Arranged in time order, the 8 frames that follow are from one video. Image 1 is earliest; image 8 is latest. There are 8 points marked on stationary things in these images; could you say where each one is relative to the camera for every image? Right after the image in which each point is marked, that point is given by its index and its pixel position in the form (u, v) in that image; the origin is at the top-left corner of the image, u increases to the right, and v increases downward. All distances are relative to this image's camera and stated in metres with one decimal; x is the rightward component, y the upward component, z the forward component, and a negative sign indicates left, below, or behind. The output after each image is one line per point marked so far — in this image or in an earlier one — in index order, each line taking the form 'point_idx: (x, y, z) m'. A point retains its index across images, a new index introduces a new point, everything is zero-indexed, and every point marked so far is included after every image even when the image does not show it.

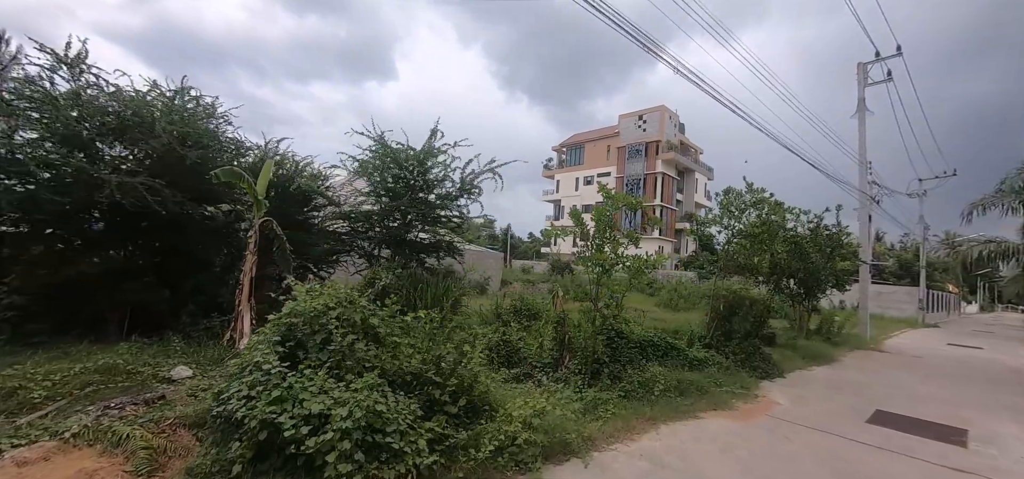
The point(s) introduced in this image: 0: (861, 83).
0: (+10.8, +4.8, +13.8) m
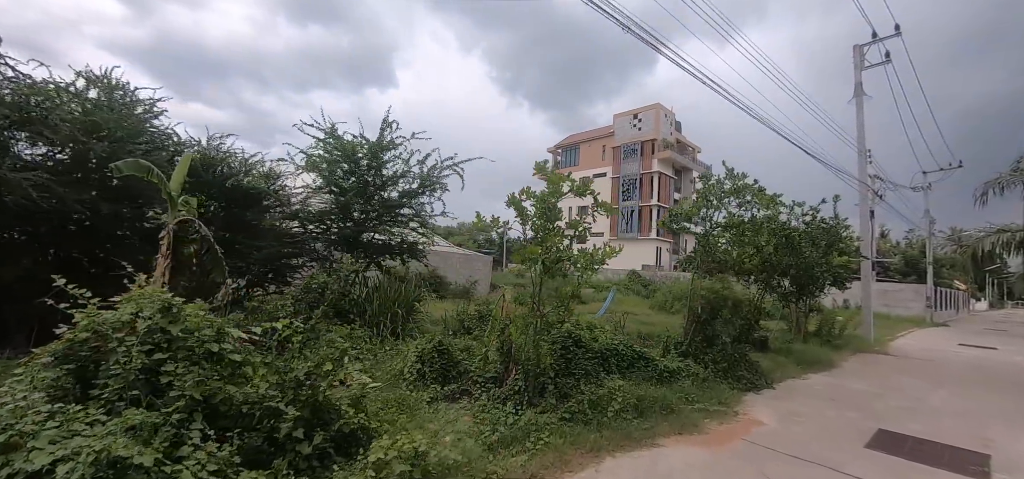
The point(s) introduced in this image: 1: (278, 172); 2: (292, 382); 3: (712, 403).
0: (+10.0, +5.0, +12.9) m
1: (-4.8, +1.3, +9.2) m
2: (-1.5, -0.9, +2.9) m
3: (+2.2, -1.8, +5.0) m
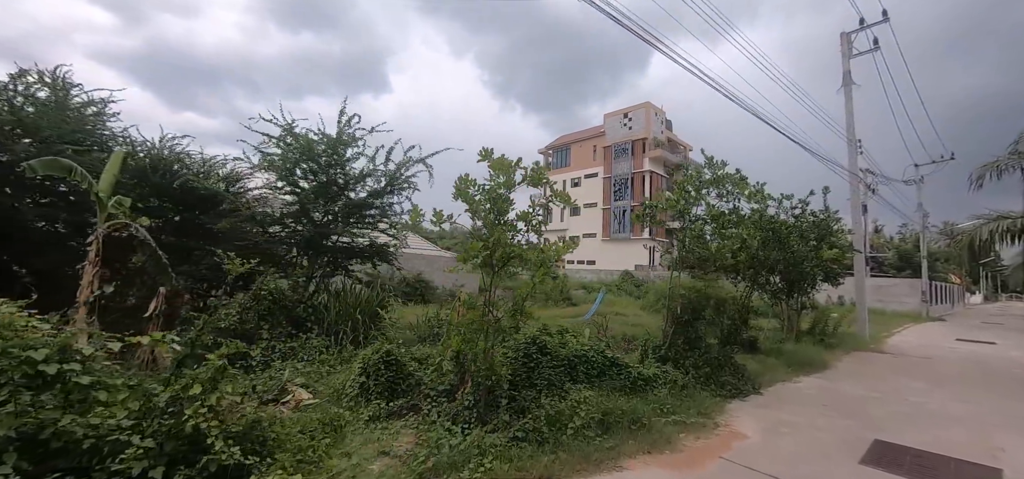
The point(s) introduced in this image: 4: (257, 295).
0: (+9.4, +5.2, +12.5) m
1: (-5.4, +1.2, +8.7) m
2: (-1.9, -0.9, +2.4) m
3: (+1.8, -1.7, +4.4) m
4: (-3.8, -0.8, +6.7) m
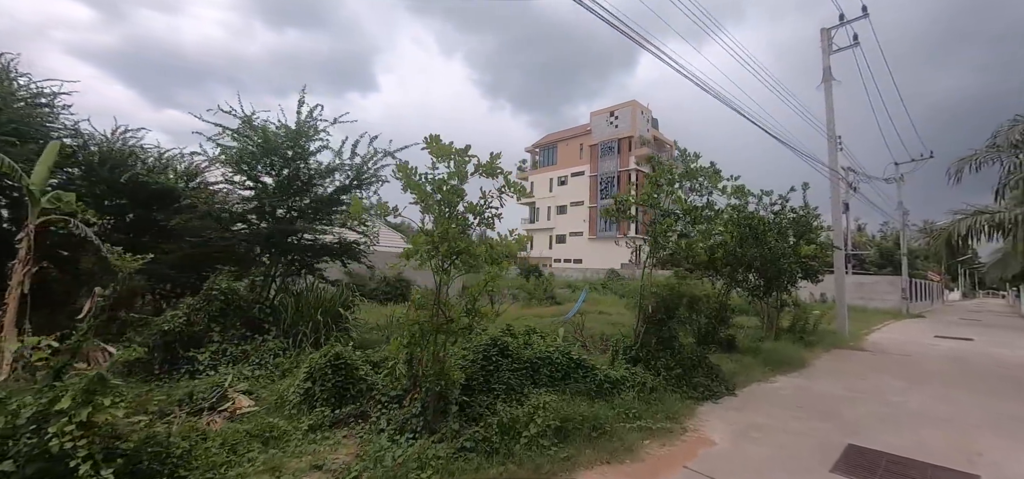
0: (+8.7, +5.3, +12.5) m
1: (-5.9, +1.3, +8.3) m
2: (-2.3, -0.9, +2.1) m
3: (+1.3, -1.7, +4.2) m
4: (-4.3, -0.8, +6.3) m
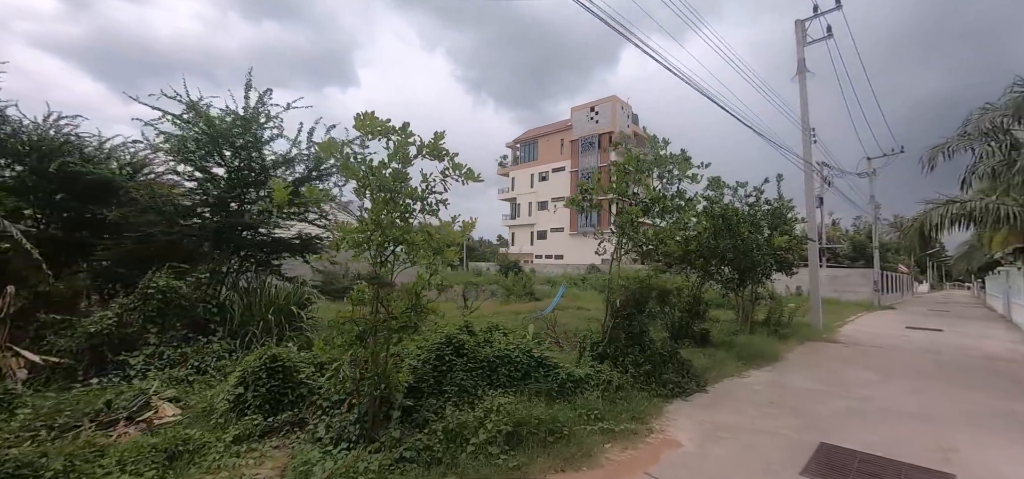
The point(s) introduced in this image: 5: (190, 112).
0: (+8.0, +5.5, +12.4) m
1: (-6.4, +1.4, +7.7) m
2: (-2.6, -0.8, +1.6) m
3: (+0.9, -1.6, +3.9) m
4: (-4.8, -0.7, +5.8) m
5: (-5.3, +2.1, +7.4) m
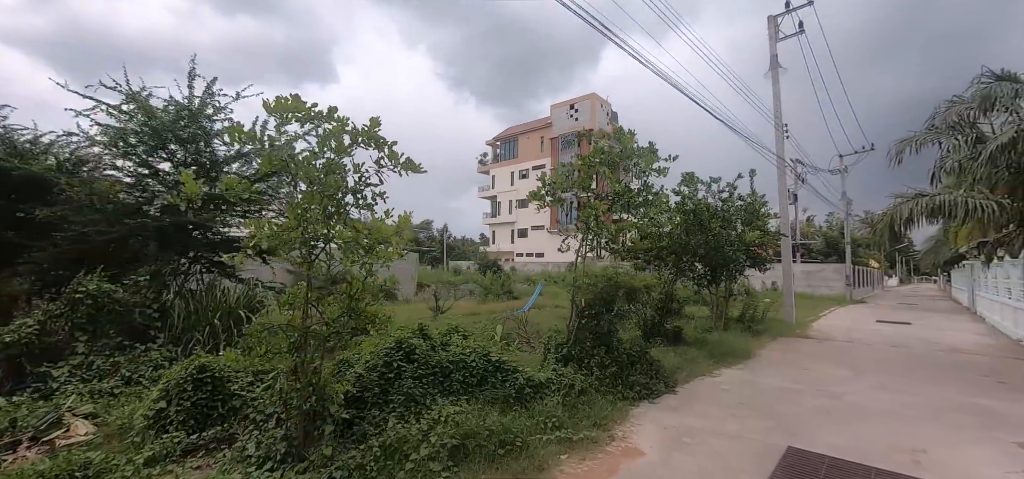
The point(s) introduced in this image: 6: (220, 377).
0: (+7.2, +5.6, +12.4) m
1: (-7.0, +1.4, +7.1) m
2: (-2.9, -0.8, +1.3) m
3: (+0.5, -1.5, +3.7) m
4: (-5.2, -0.7, +5.3) m
5: (-5.9, +2.1, +6.9) m
6: (-2.5, -1.2, +3.8) m
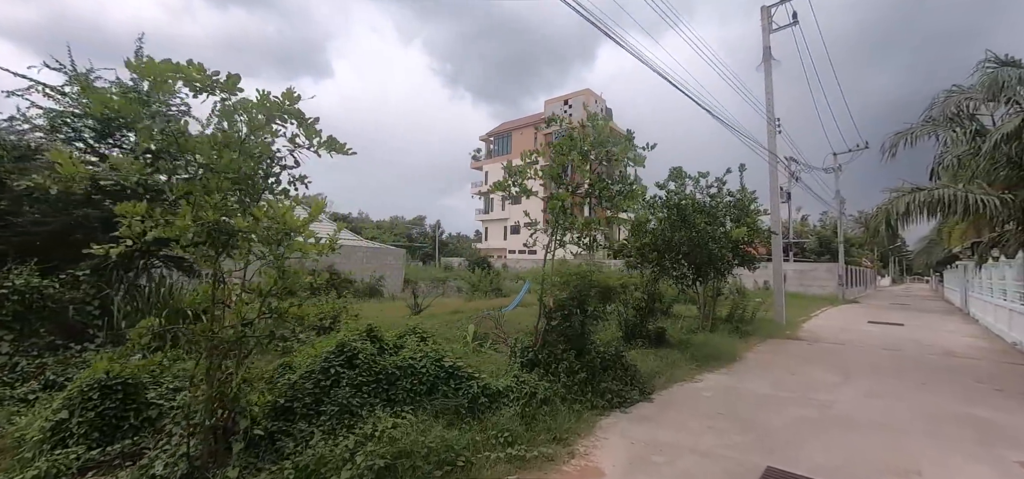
0: (+6.8, +5.6, +12.0) m
1: (-7.4, +1.5, +6.7) m
2: (-3.3, -0.7, +0.8) m
3: (+0.2, -1.5, +3.3) m
4: (-5.6, -0.6, +4.9) m
5: (-6.3, +2.2, +6.4) m
6: (-2.9, -1.1, +3.4) m
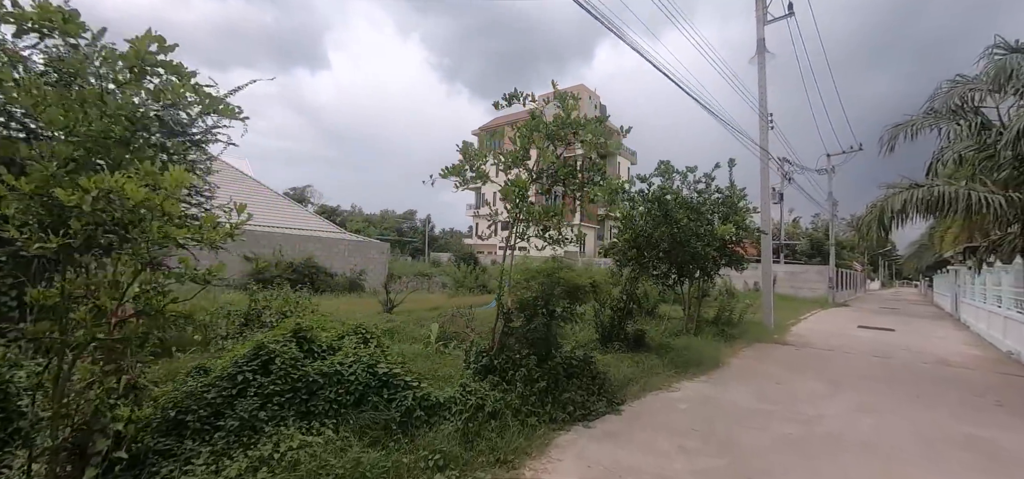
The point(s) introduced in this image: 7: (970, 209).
0: (+6.4, +5.6, +11.6) m
1: (-7.8, +1.7, +6.1) m
2: (-3.7, -0.6, +0.3) m
3: (-0.2, -1.4, +2.8) m
4: (-6.0, -0.4, +4.3) m
5: (-6.6, +2.4, +5.9) m
6: (-3.3, -1.0, +2.9) m
7: (+5.3, +0.4, +5.2) m
